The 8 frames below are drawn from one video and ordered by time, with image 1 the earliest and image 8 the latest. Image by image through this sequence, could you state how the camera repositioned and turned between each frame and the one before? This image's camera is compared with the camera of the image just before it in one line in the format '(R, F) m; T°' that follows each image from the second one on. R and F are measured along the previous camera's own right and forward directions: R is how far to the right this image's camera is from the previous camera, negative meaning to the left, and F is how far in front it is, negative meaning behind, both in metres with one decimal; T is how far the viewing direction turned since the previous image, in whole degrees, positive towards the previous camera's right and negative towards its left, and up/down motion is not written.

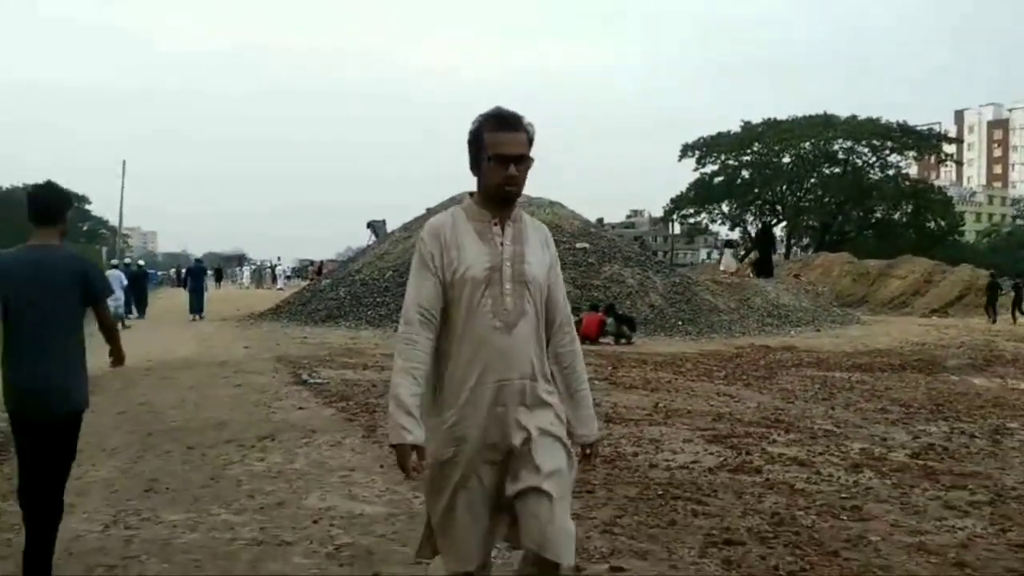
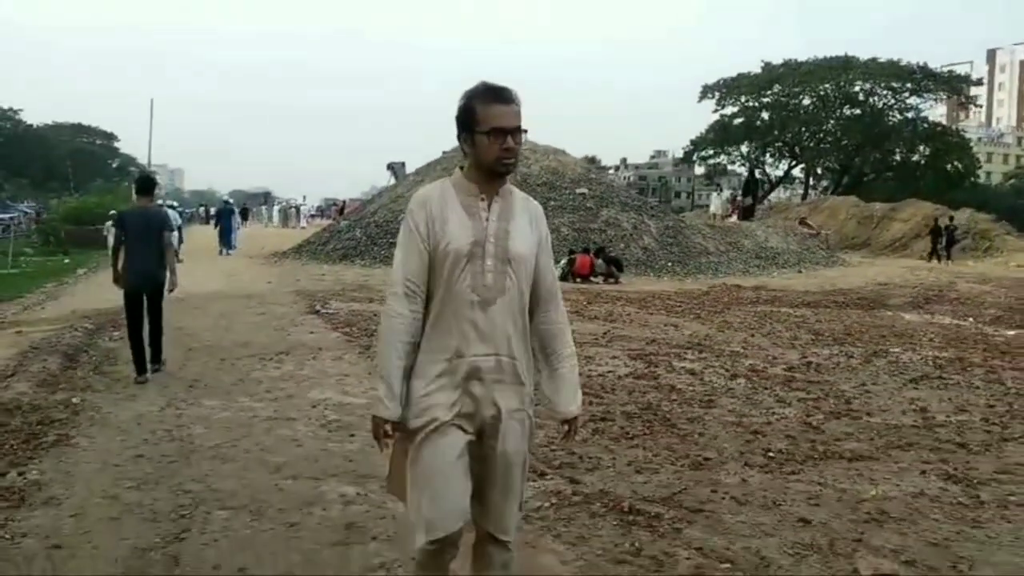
(+0.7, -2.0) m; -2°
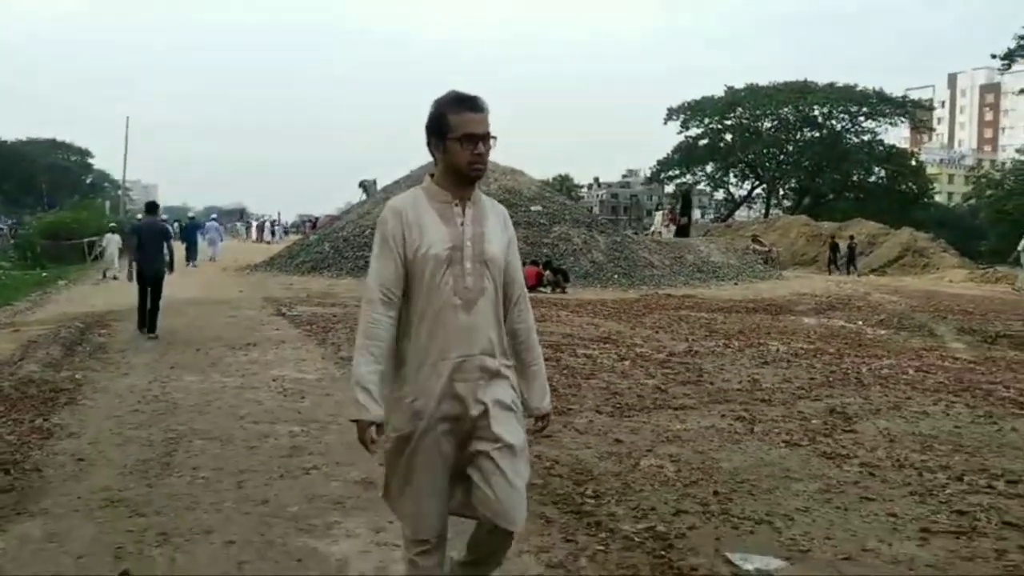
(+0.6, -2.0) m; +2°
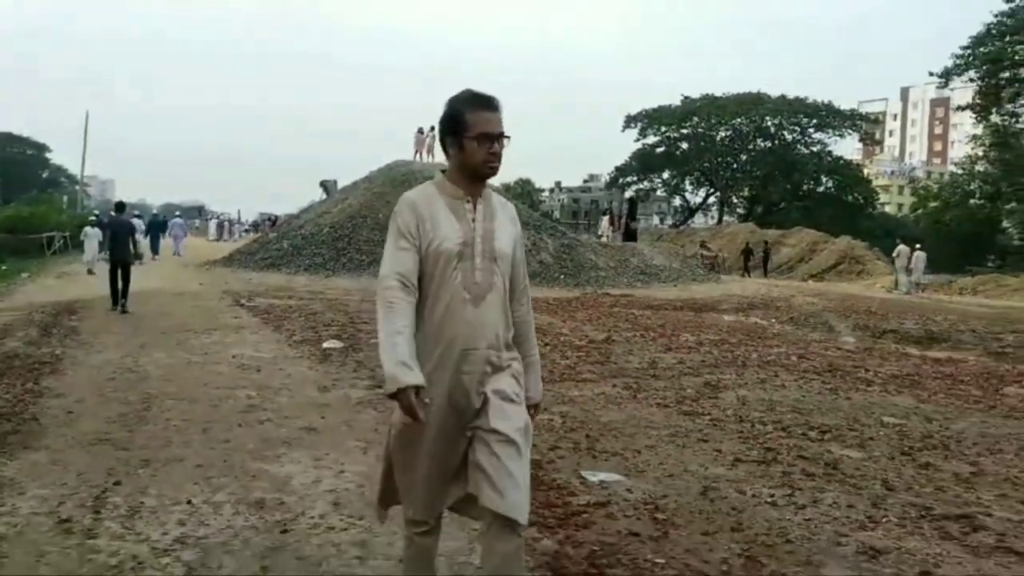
(+0.4, -1.5) m; +2°
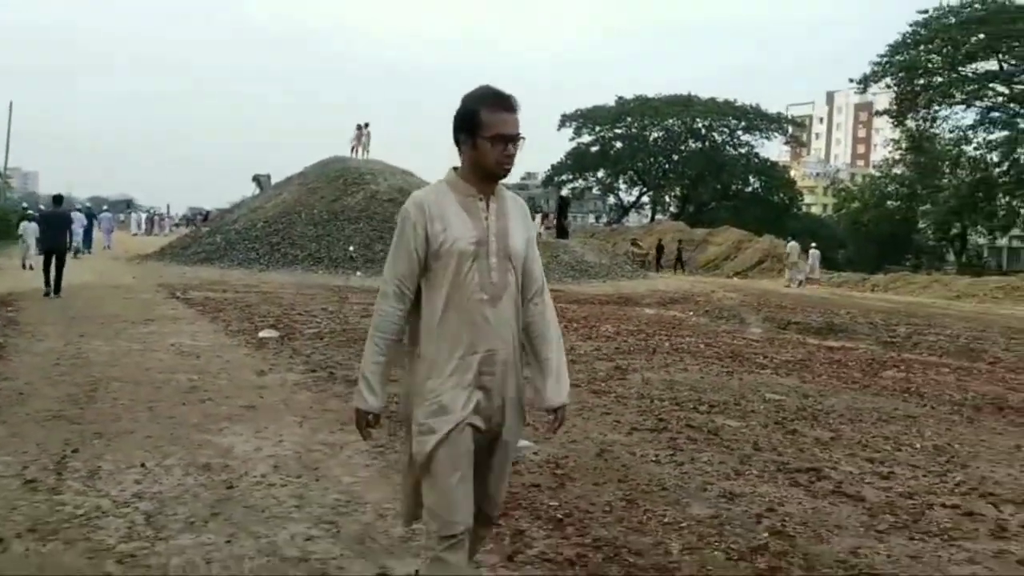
(+0.1, -0.8) m; +4°
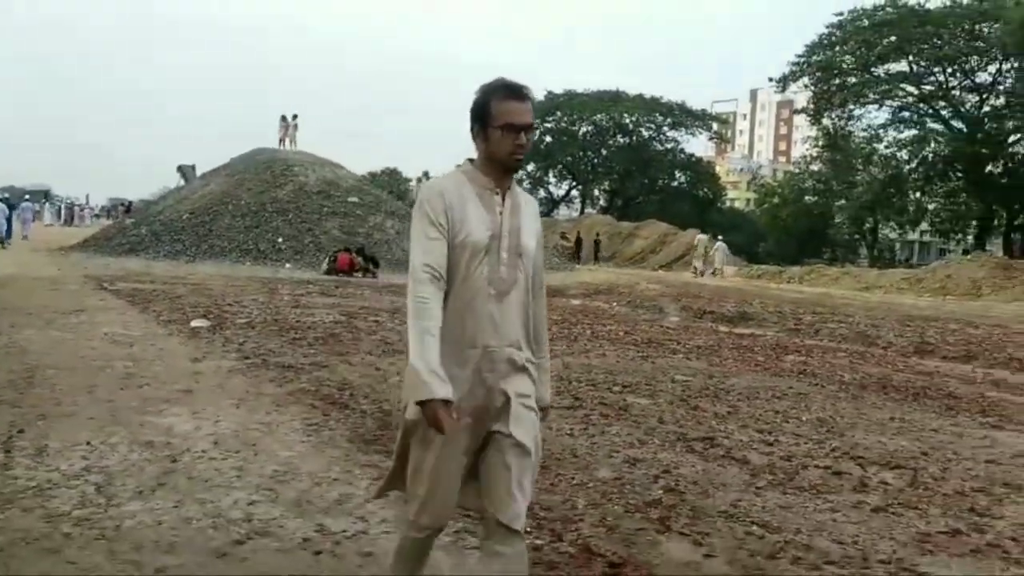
(0.0, -0.6) m; +4°
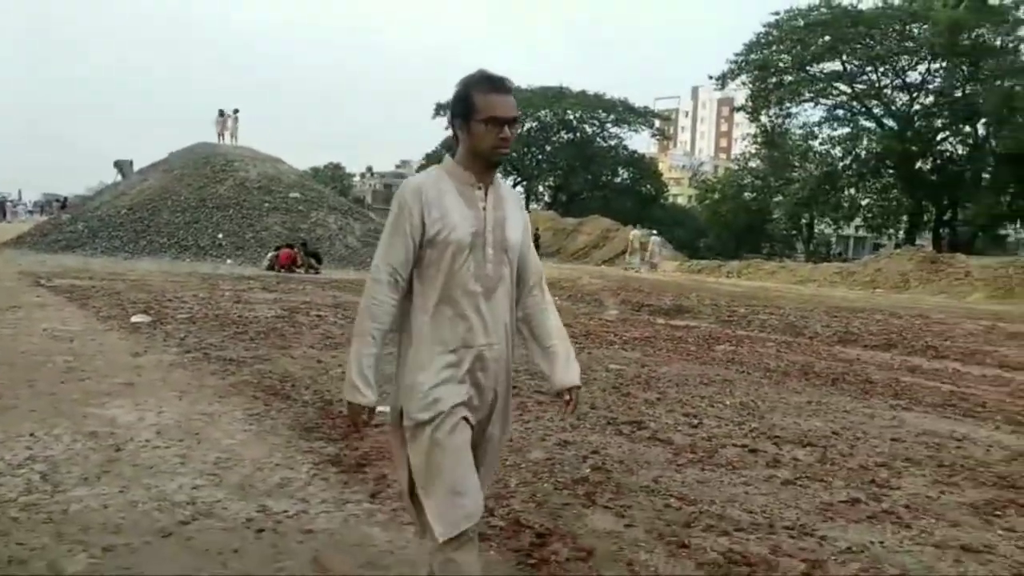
(+0.1, -0.3) m; +3°
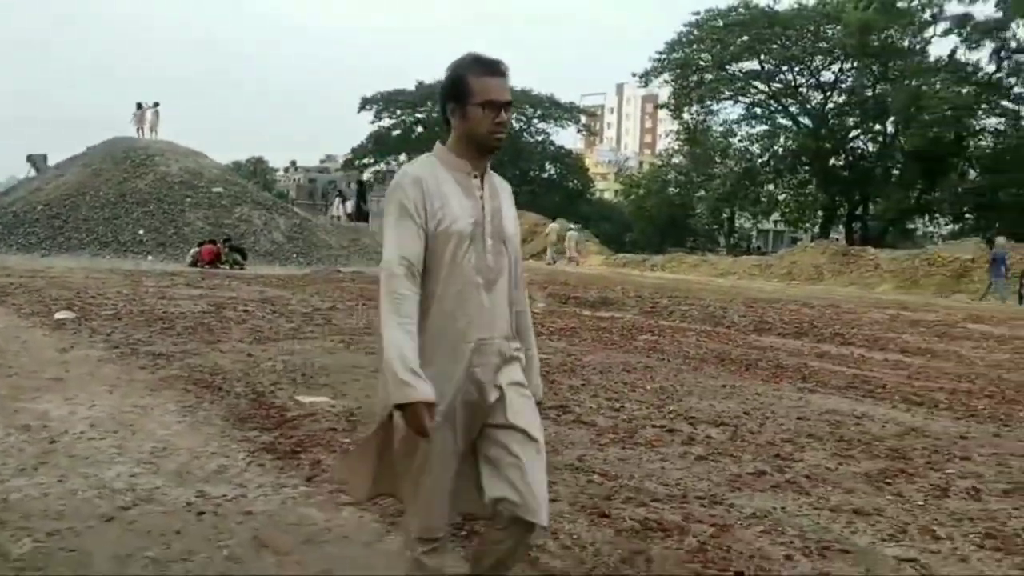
(0.0, -0.3) m; +5°
